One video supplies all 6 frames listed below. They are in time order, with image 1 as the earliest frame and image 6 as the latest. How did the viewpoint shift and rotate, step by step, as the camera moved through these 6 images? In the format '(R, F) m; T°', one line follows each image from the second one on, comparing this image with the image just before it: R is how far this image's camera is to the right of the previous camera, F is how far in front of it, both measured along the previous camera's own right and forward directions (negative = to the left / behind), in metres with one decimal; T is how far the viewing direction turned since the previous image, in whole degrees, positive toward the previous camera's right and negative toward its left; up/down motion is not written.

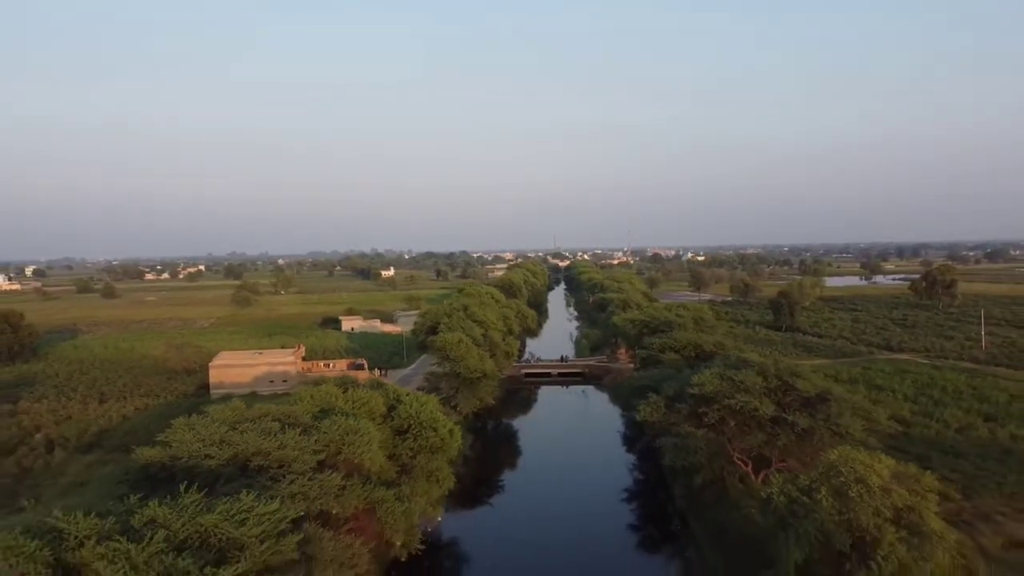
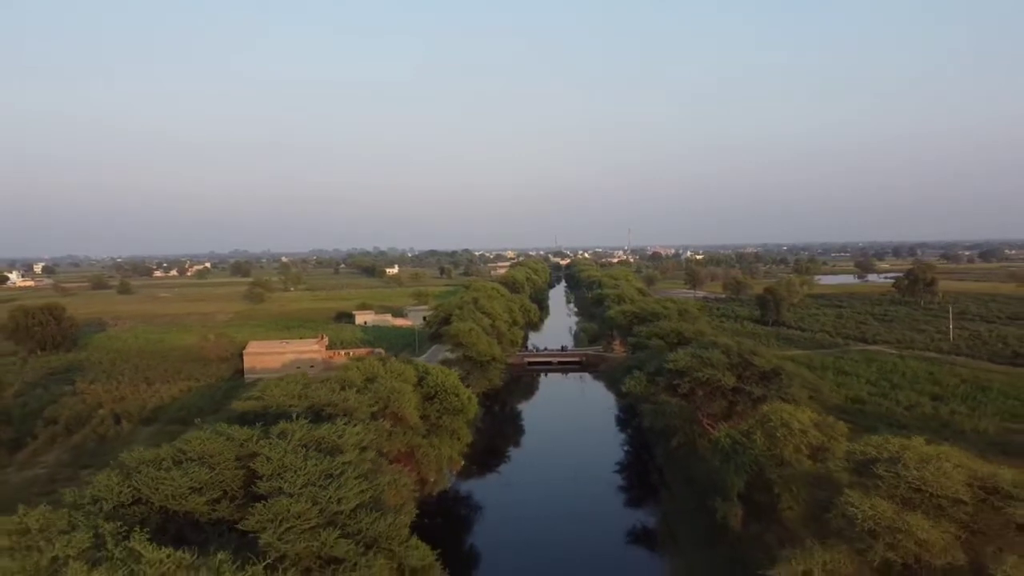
(-0.2, -3.2) m; 0°
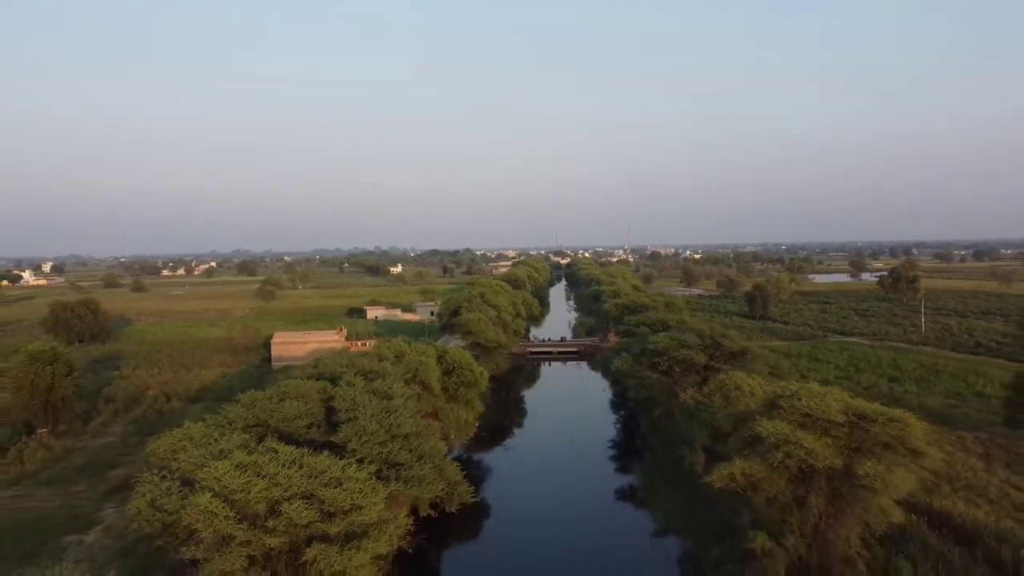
(-0.1, -3.2) m; 0°
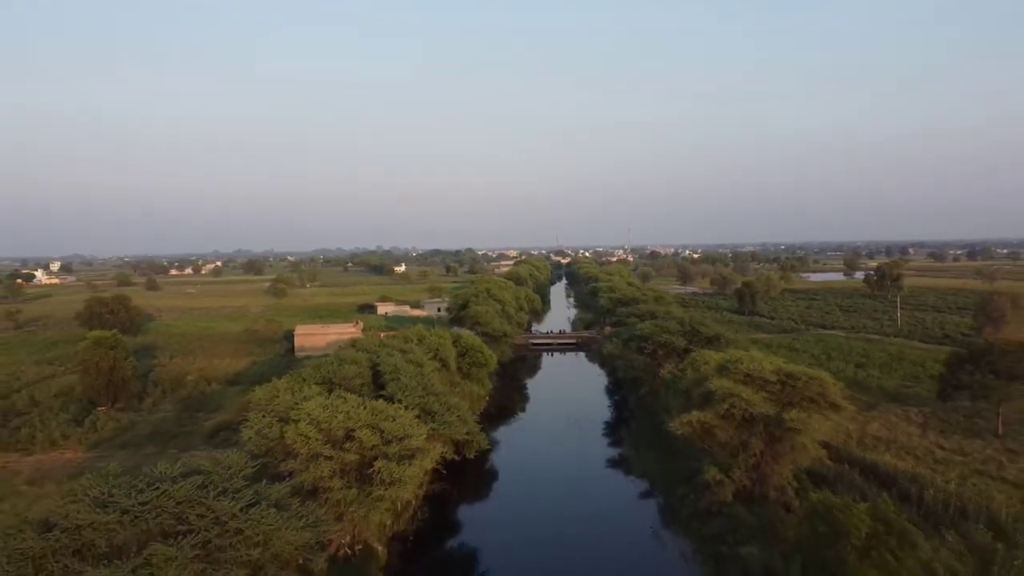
(-0.2, -3.2) m; 0°
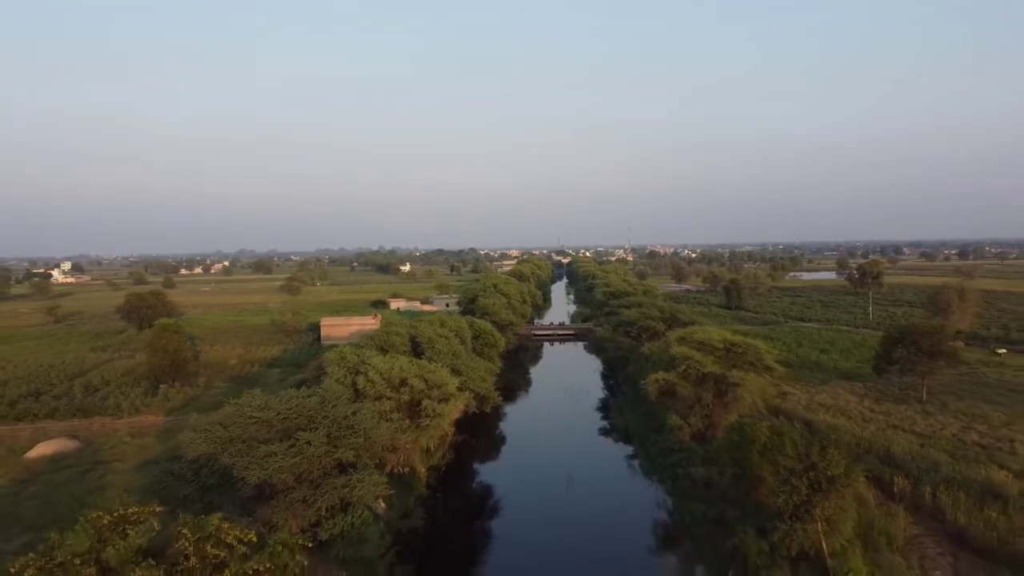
(-0.2, -4.4) m; 0°
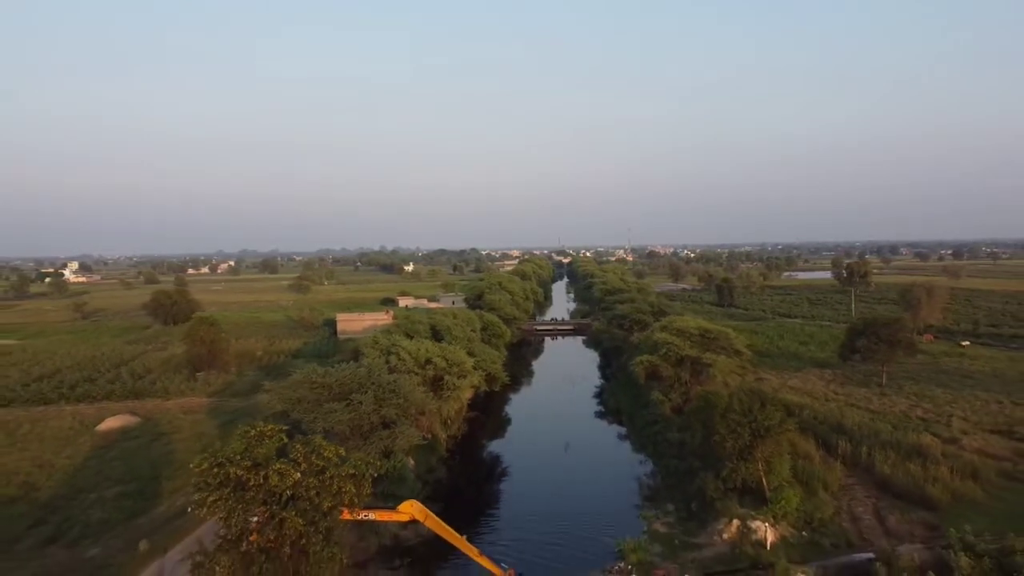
(-0.2, -3.2) m; 0°
